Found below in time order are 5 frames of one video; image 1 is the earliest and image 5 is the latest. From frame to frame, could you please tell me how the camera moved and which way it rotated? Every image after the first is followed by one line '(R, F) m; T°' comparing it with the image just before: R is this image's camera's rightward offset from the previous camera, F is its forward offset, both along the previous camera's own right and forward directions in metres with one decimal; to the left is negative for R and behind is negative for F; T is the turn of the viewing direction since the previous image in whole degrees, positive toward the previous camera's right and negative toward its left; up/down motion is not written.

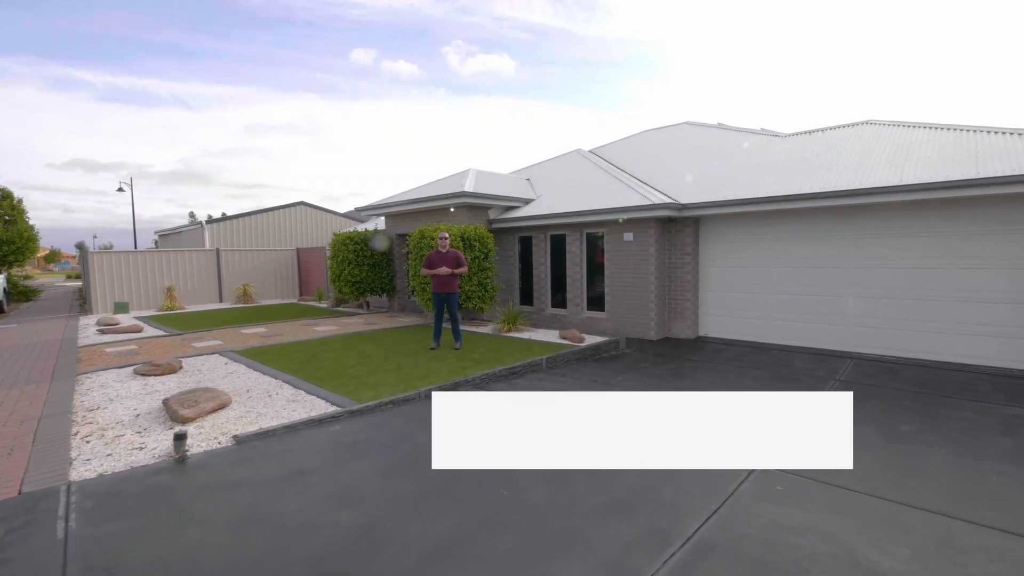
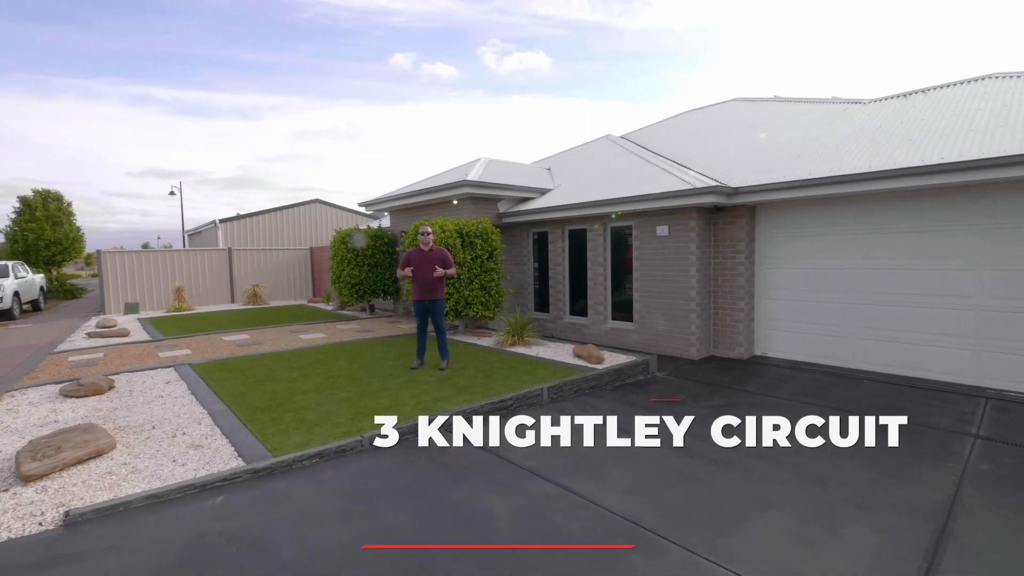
(+0.5, +1.6) m; -5°
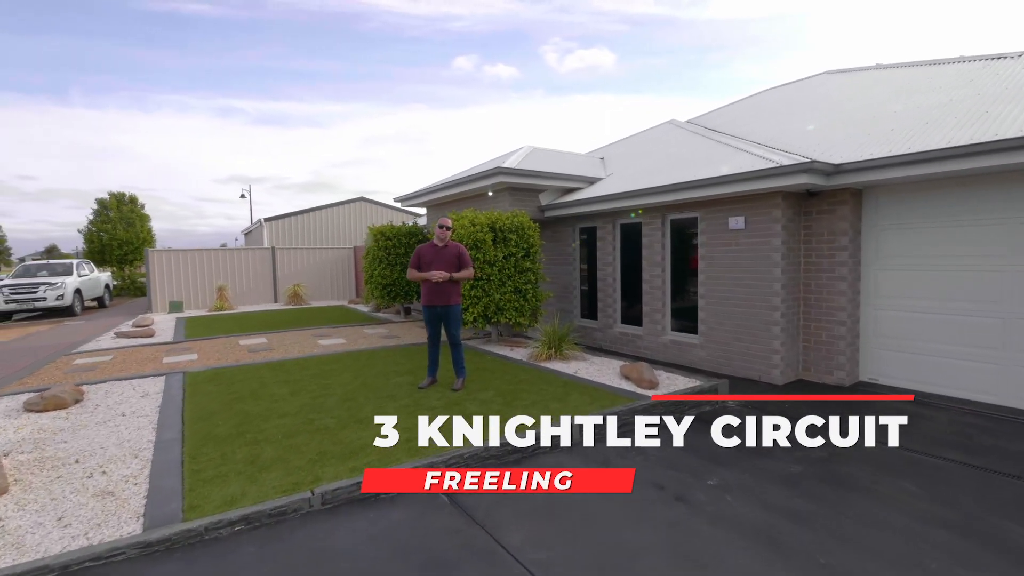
(+0.3, +1.3) m; -7°
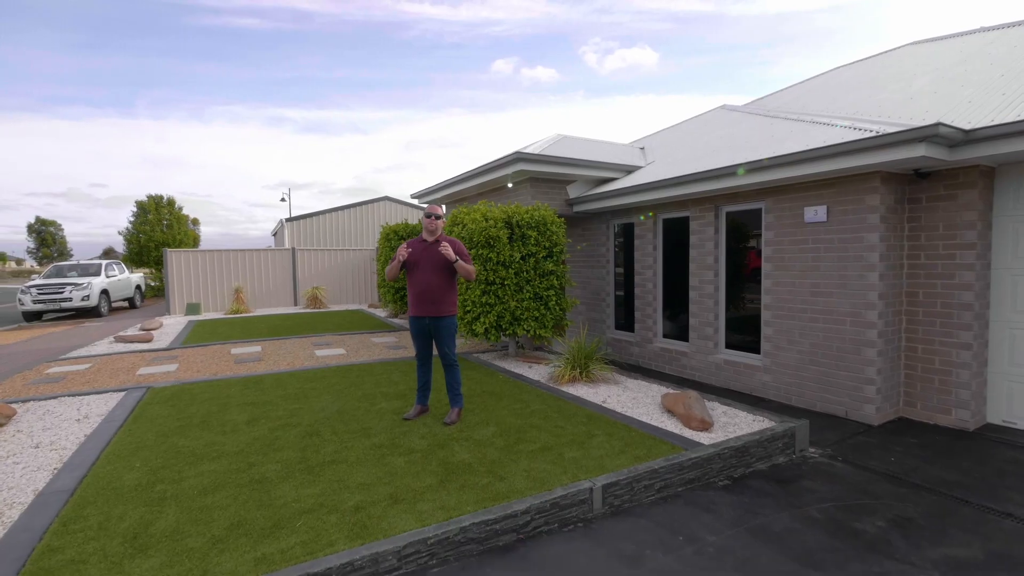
(+0.3, +1.2) m; -5°
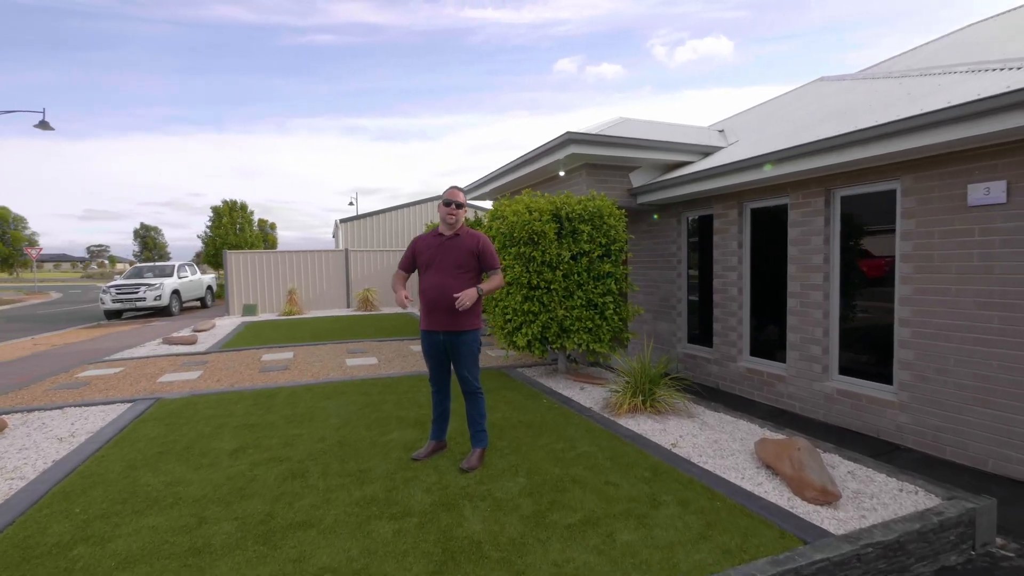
(+0.2, +1.0) m; -8°
